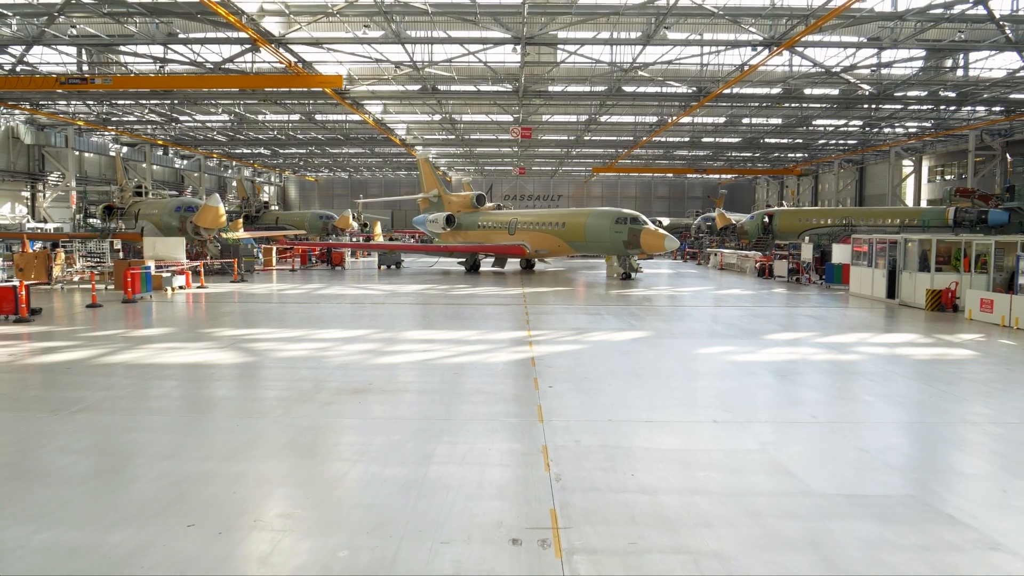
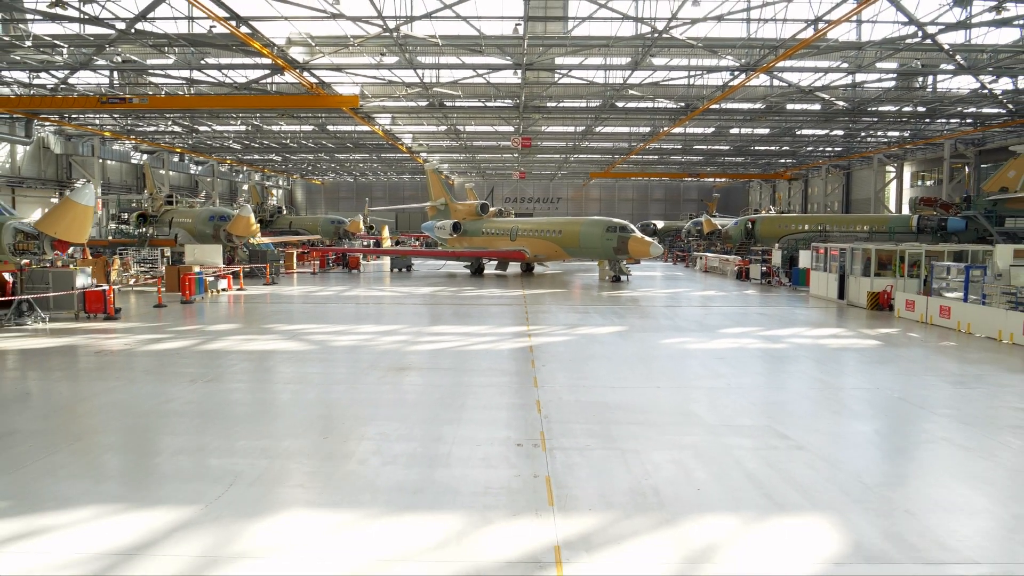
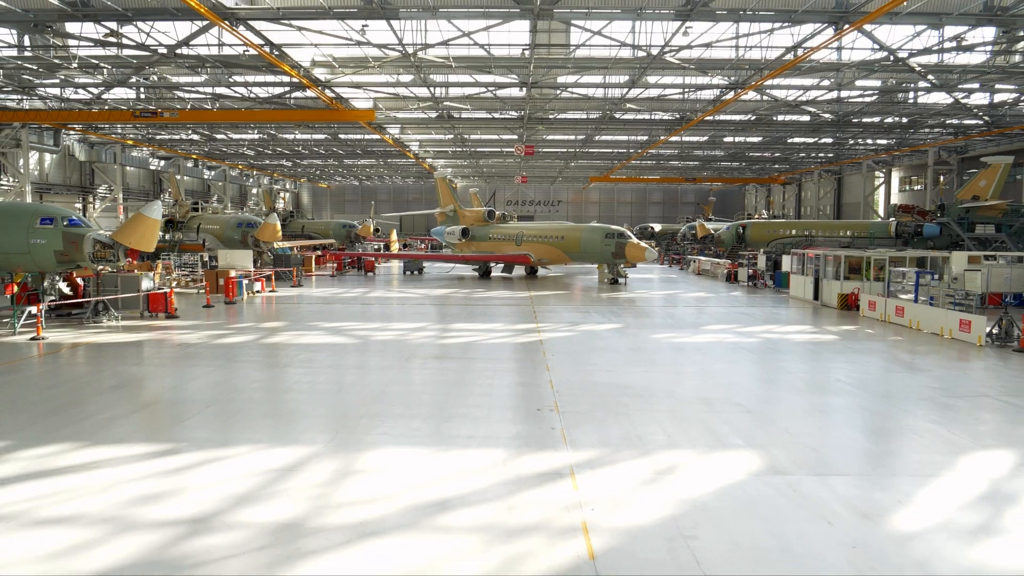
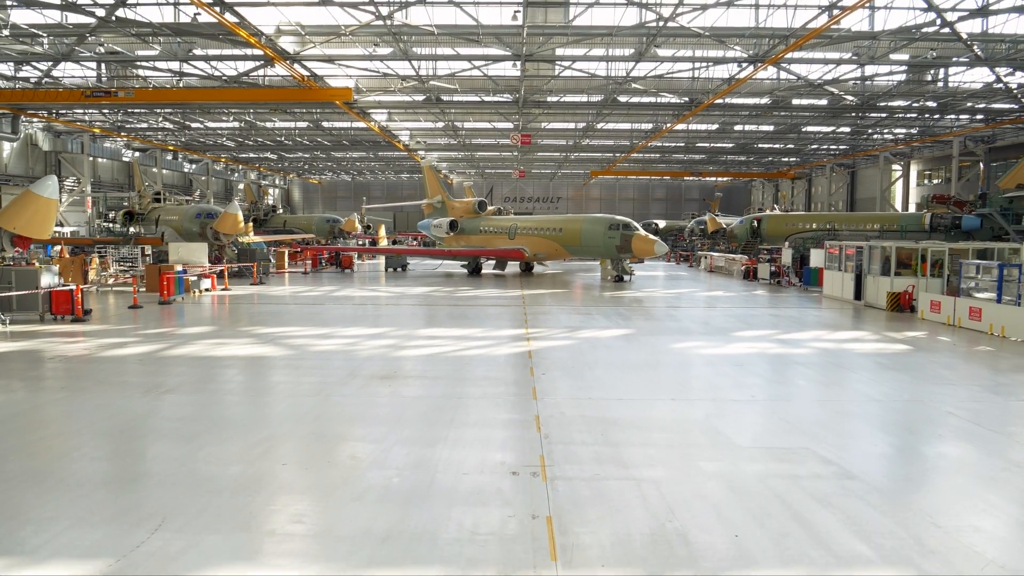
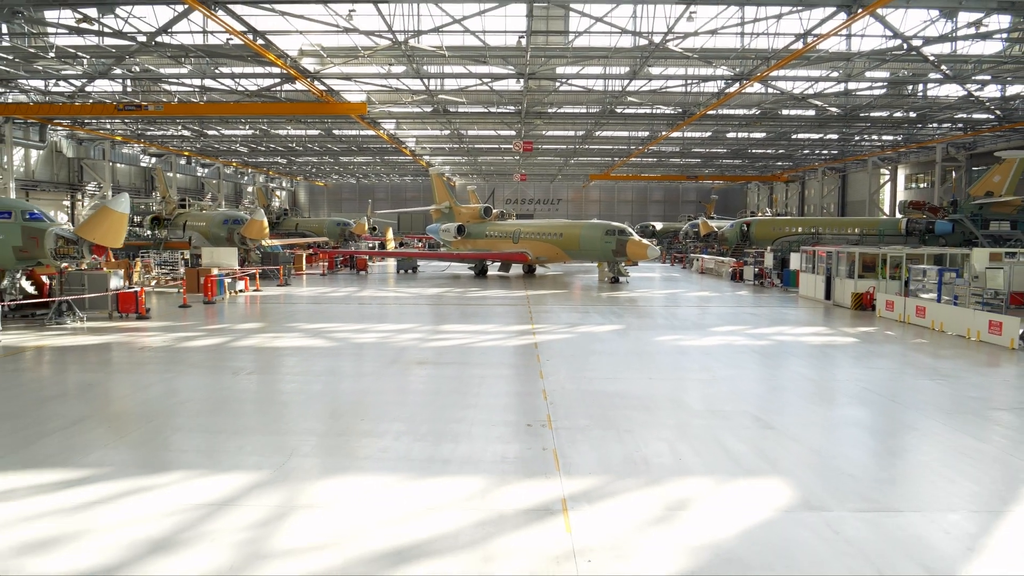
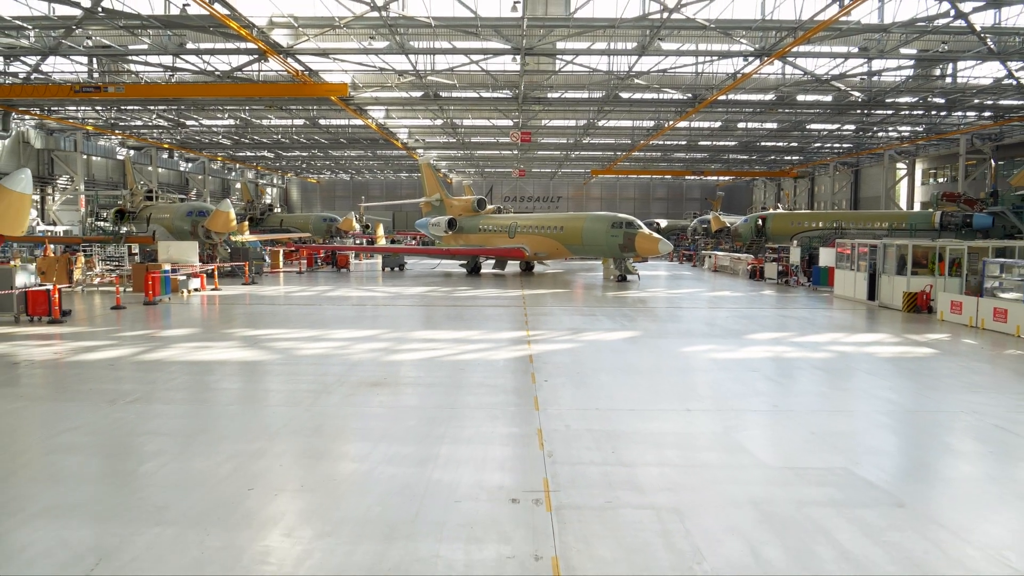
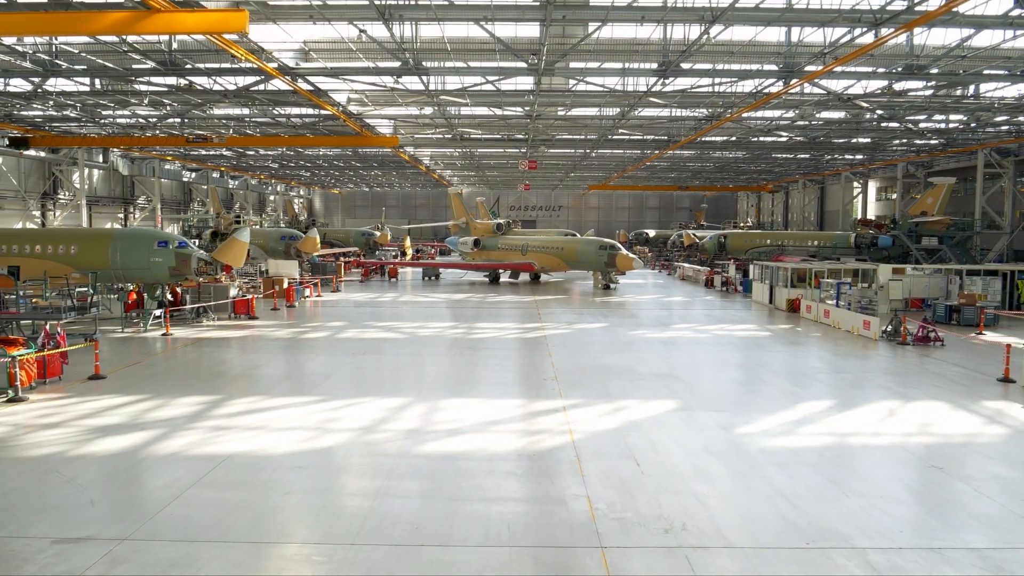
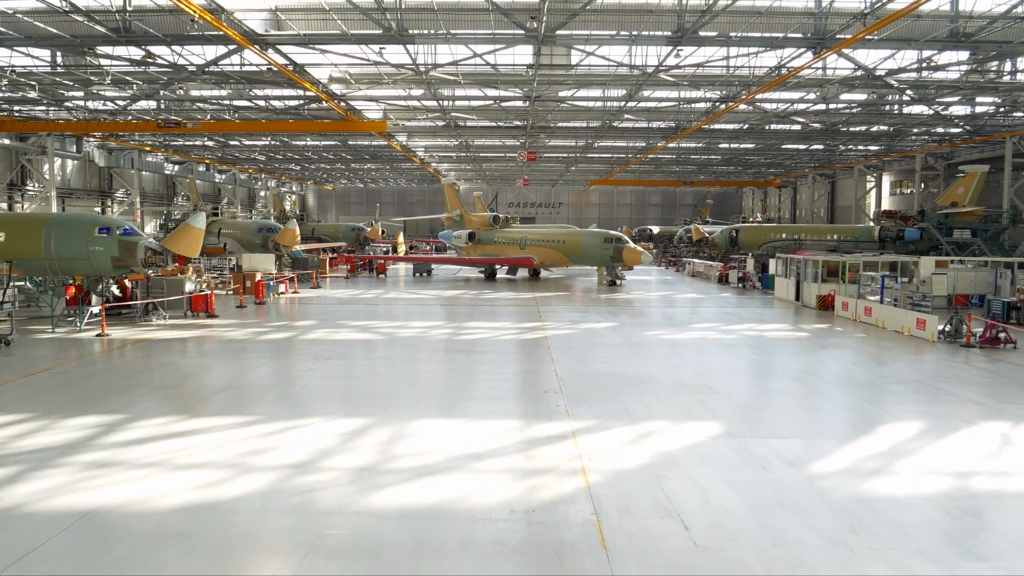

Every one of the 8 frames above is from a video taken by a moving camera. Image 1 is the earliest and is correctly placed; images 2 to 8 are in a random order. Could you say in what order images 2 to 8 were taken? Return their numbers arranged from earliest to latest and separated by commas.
6, 4, 2, 5, 3, 8, 7
